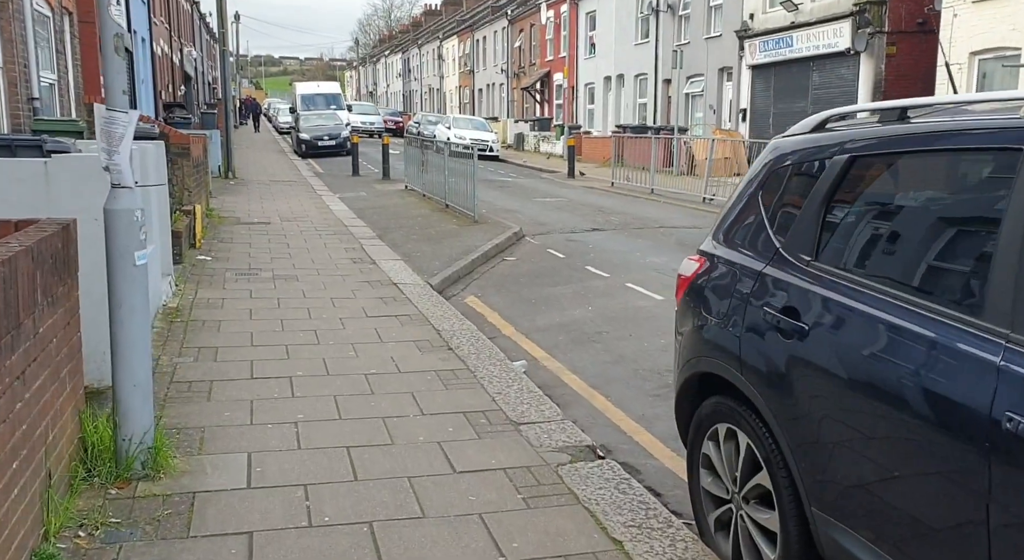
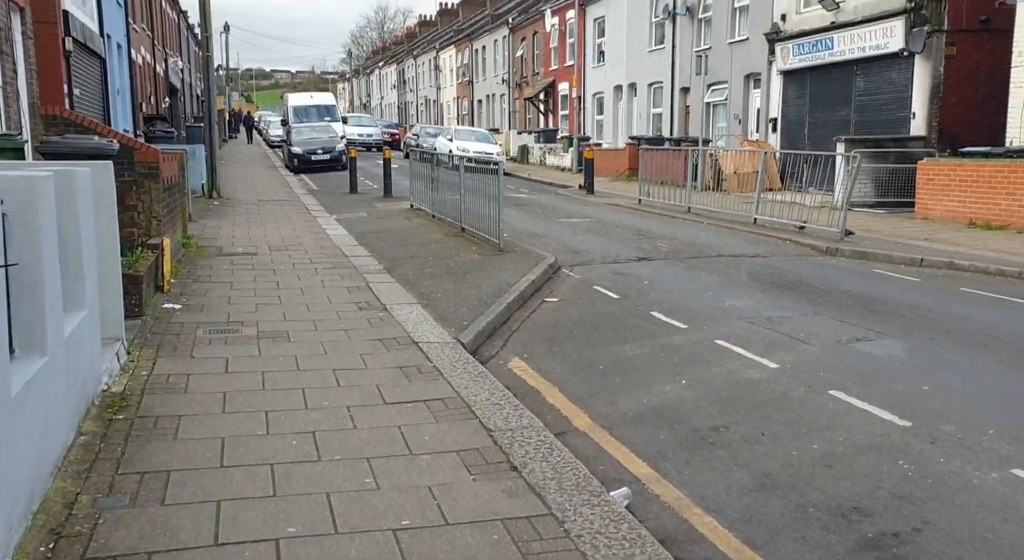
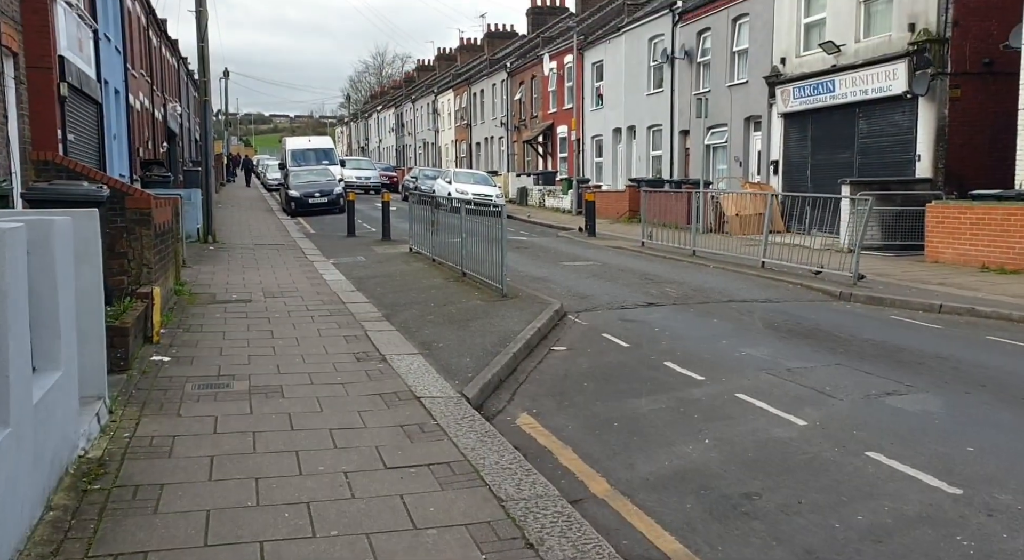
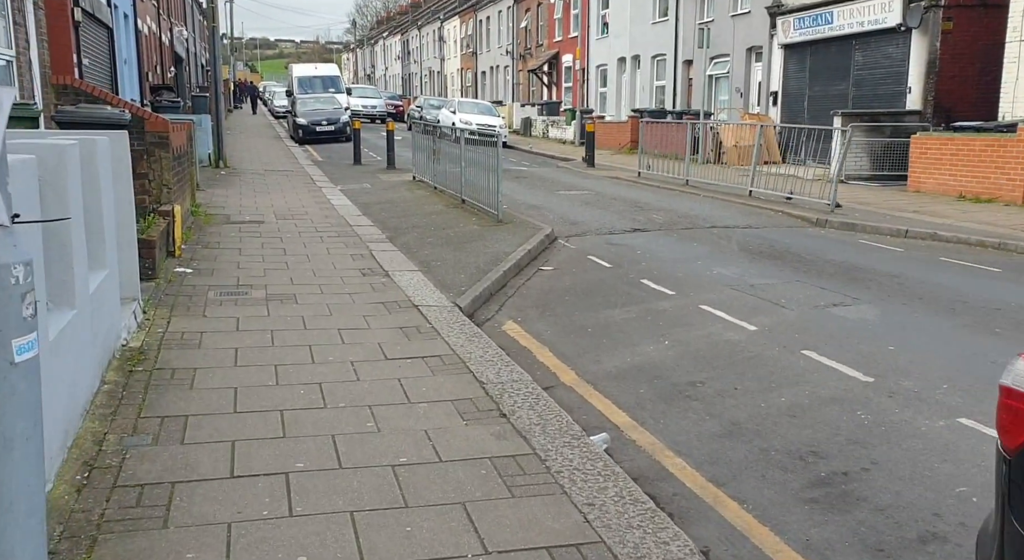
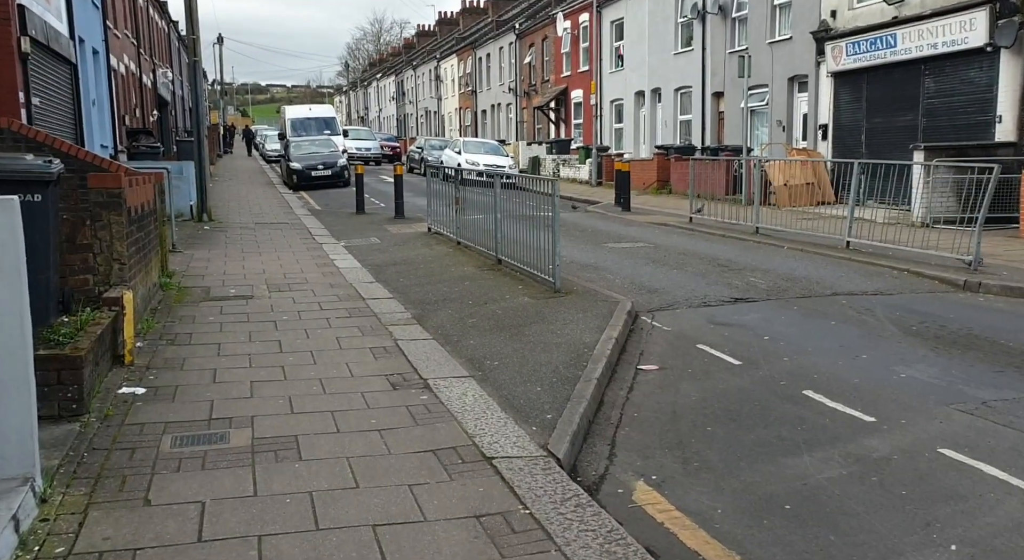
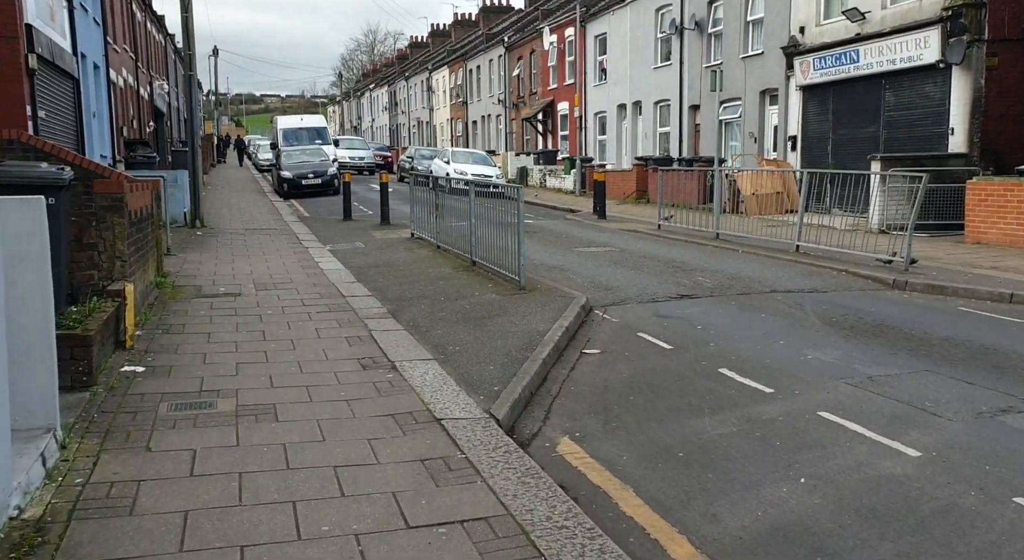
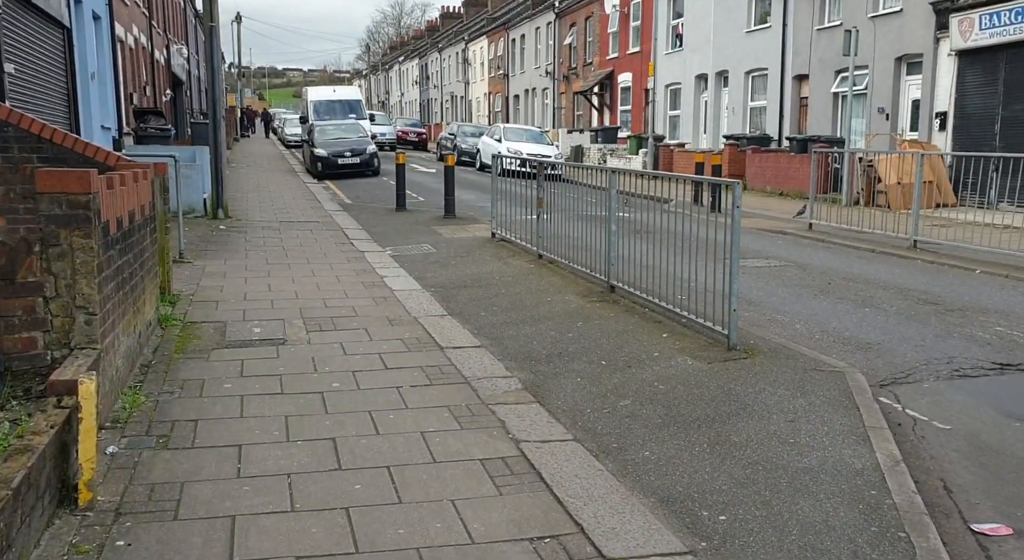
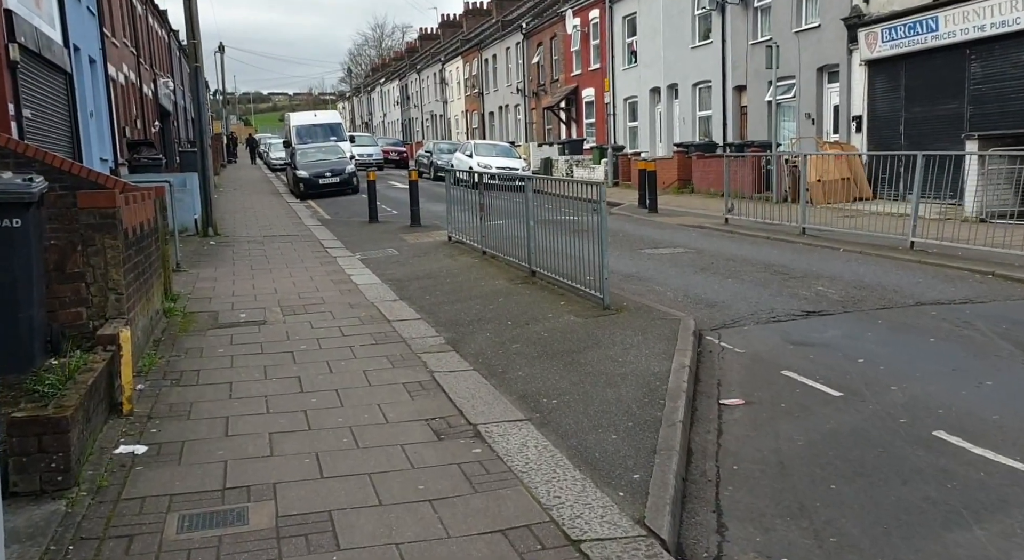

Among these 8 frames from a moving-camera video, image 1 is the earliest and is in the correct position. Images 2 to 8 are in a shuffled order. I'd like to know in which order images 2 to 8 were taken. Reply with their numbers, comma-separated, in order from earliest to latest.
4, 2, 3, 6, 5, 8, 7
